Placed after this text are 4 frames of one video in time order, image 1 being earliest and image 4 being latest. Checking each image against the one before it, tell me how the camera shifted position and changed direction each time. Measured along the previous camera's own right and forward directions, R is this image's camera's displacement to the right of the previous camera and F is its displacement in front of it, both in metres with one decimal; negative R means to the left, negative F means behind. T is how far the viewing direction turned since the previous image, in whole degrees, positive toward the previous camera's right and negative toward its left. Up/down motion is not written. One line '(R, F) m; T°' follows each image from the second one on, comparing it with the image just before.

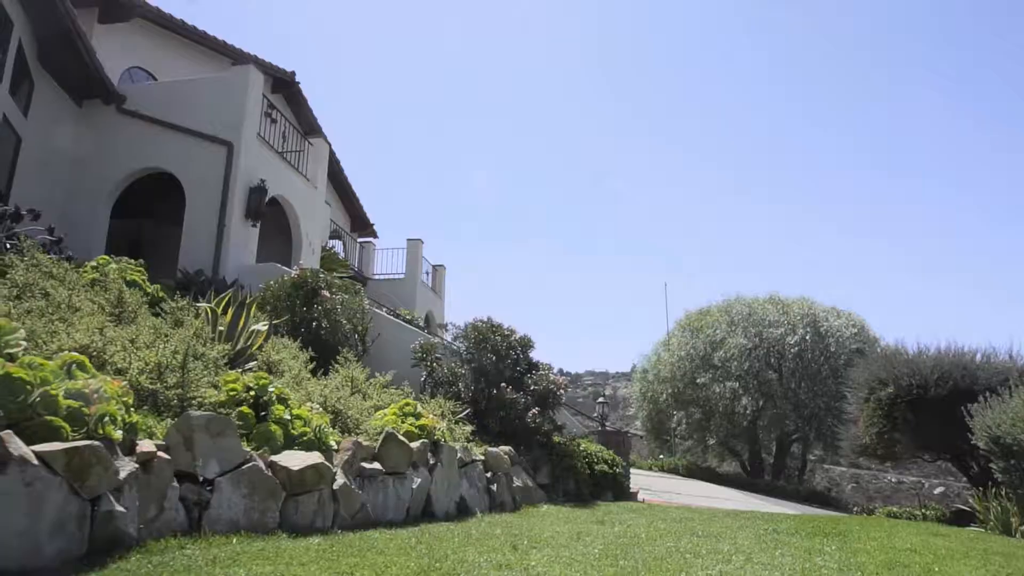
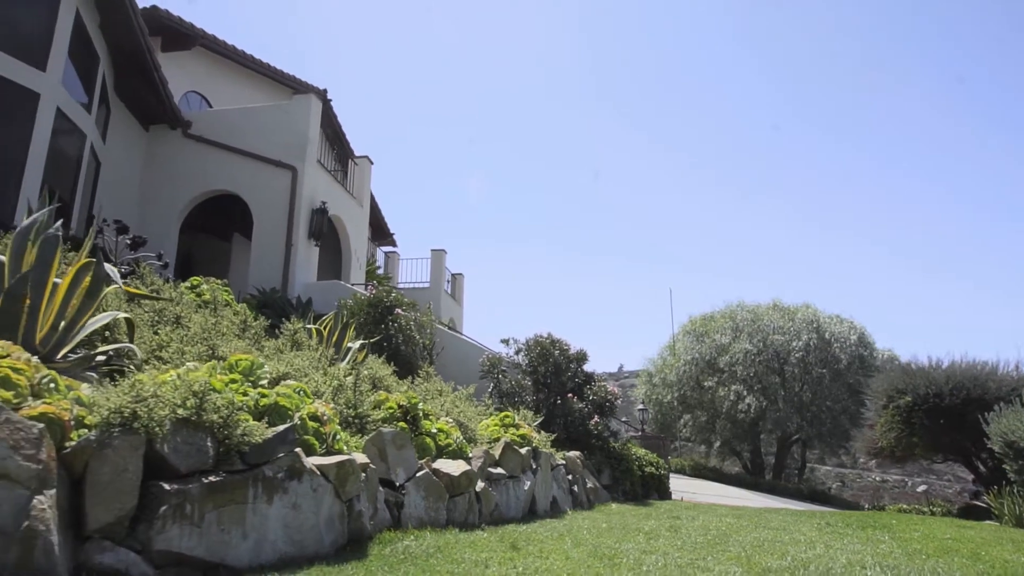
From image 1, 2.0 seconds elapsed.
(-1.2, -1.0) m; +1°
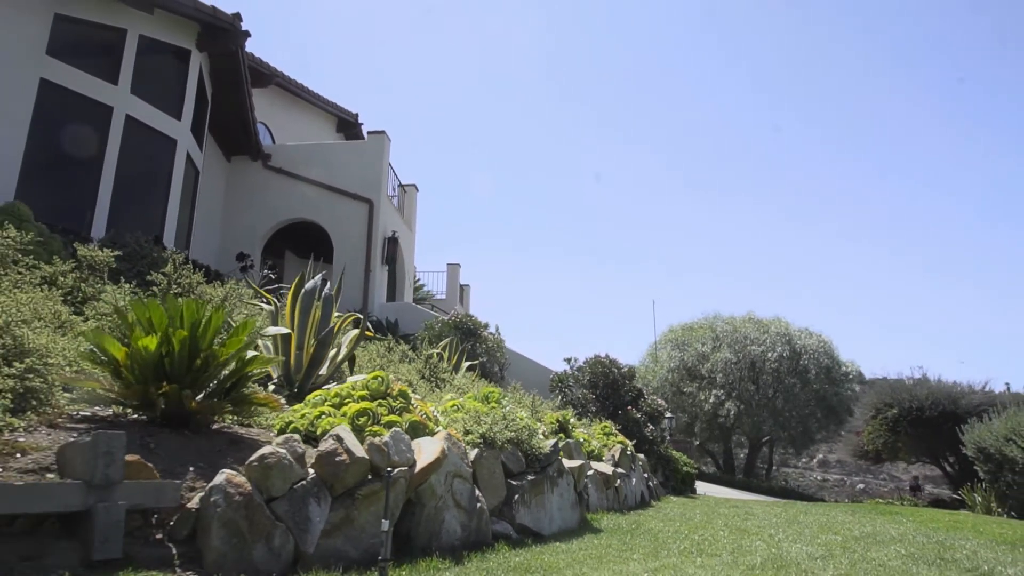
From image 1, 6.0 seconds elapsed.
(-2.3, -1.9) m; +4°
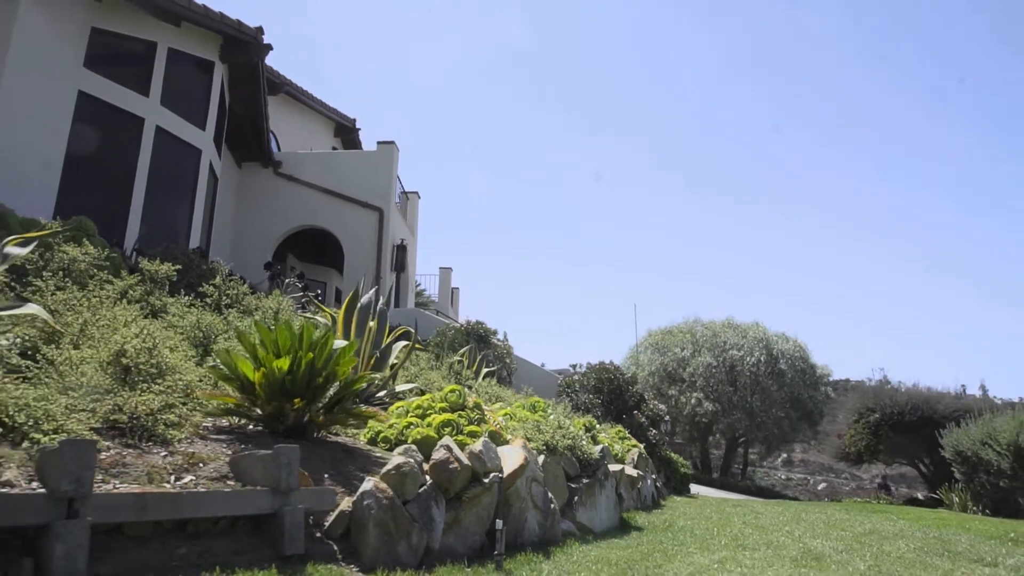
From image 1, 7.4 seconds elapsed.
(-0.8, -0.5) m; +3°
